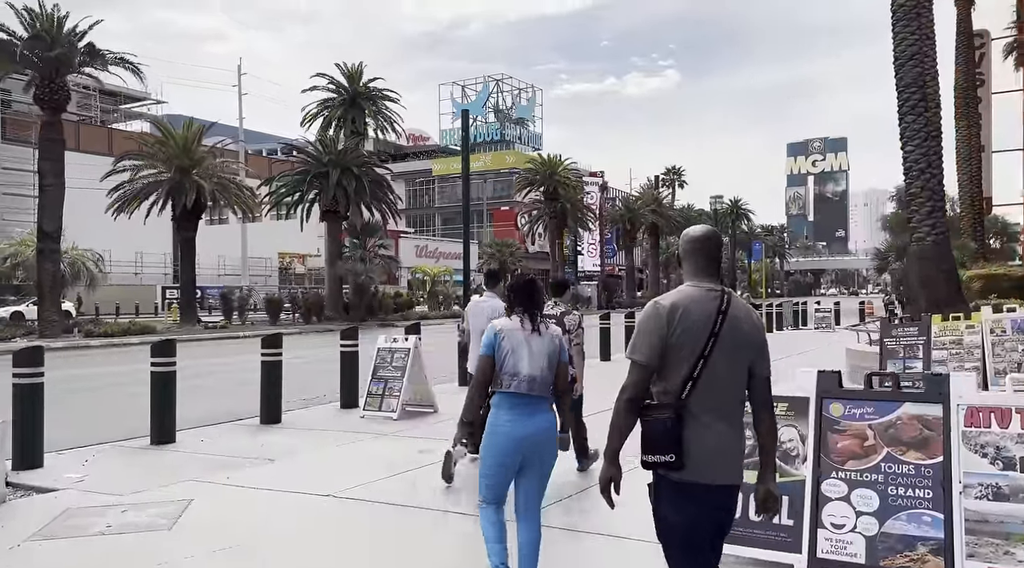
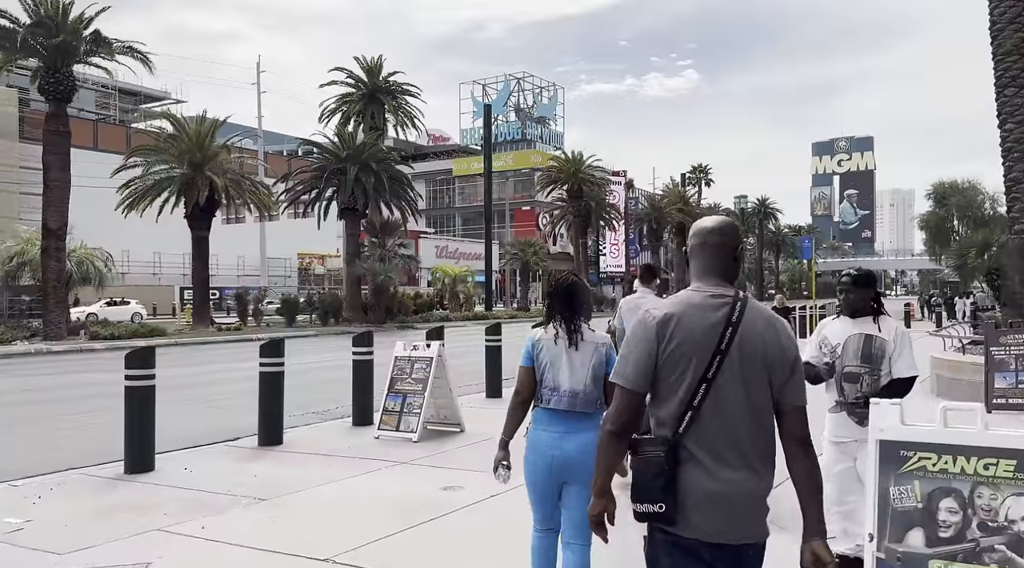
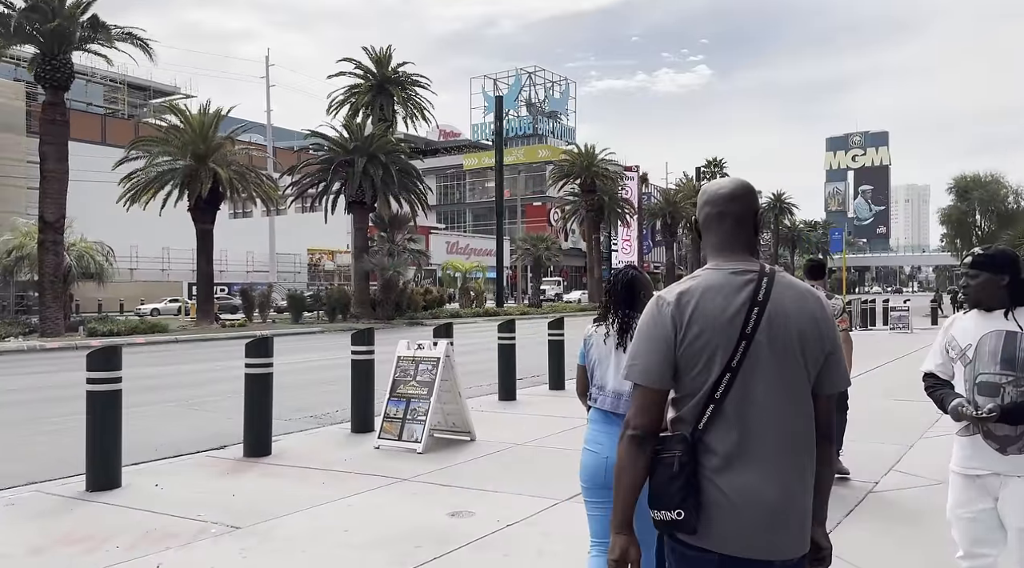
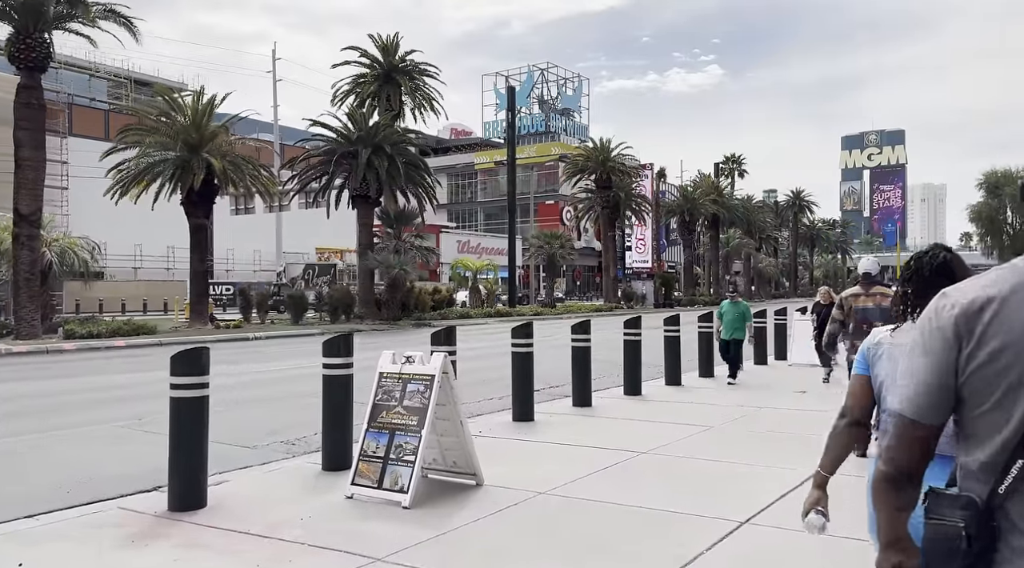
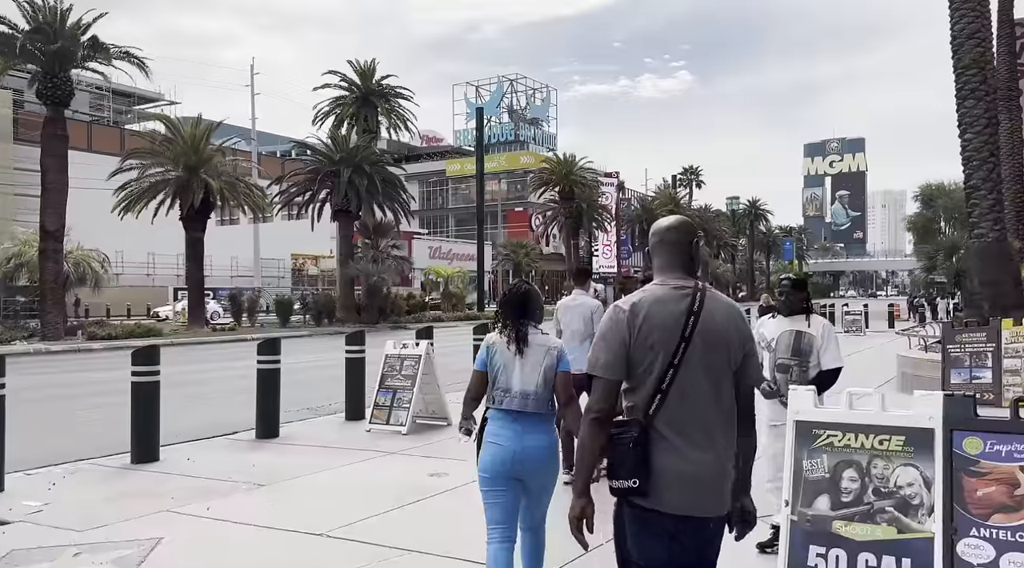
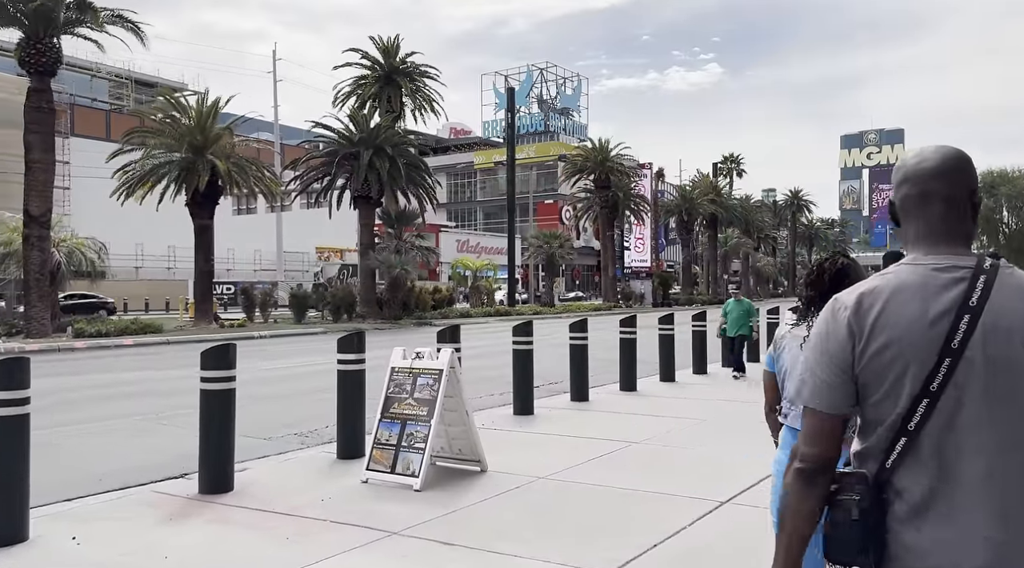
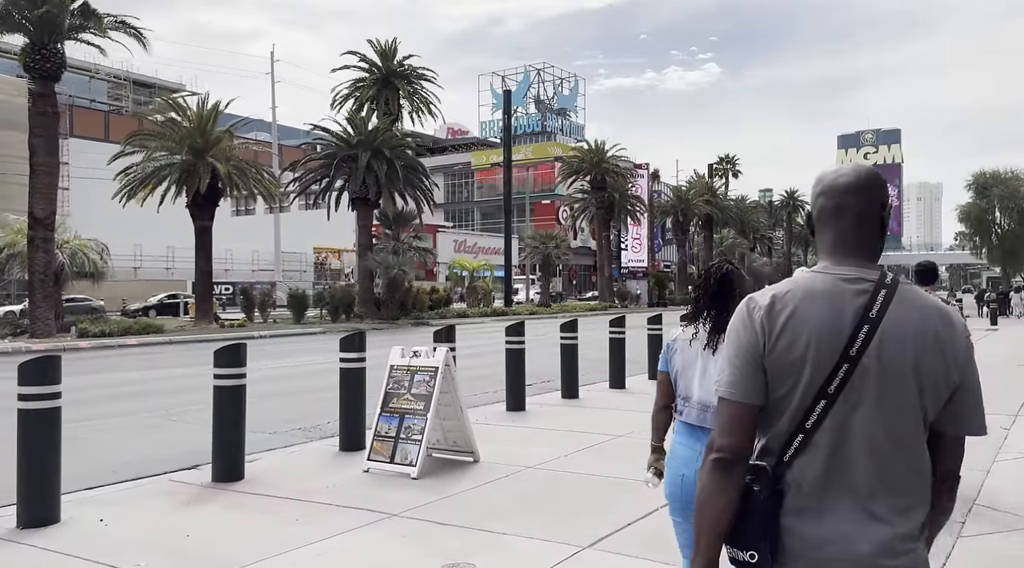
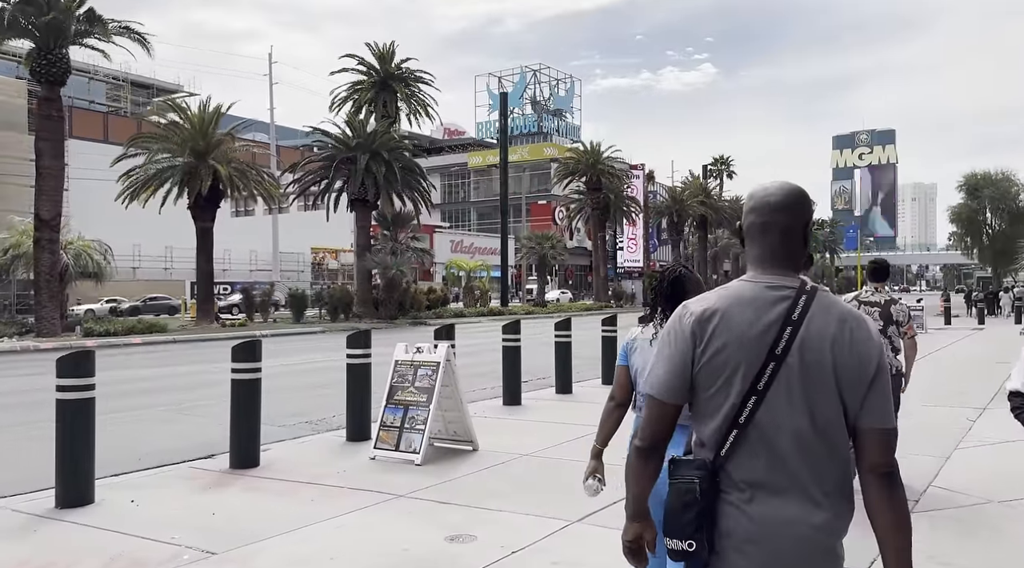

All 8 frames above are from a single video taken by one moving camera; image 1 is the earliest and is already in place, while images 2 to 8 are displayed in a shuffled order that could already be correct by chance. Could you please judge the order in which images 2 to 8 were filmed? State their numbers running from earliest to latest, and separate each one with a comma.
5, 2, 3, 8, 7, 6, 4
